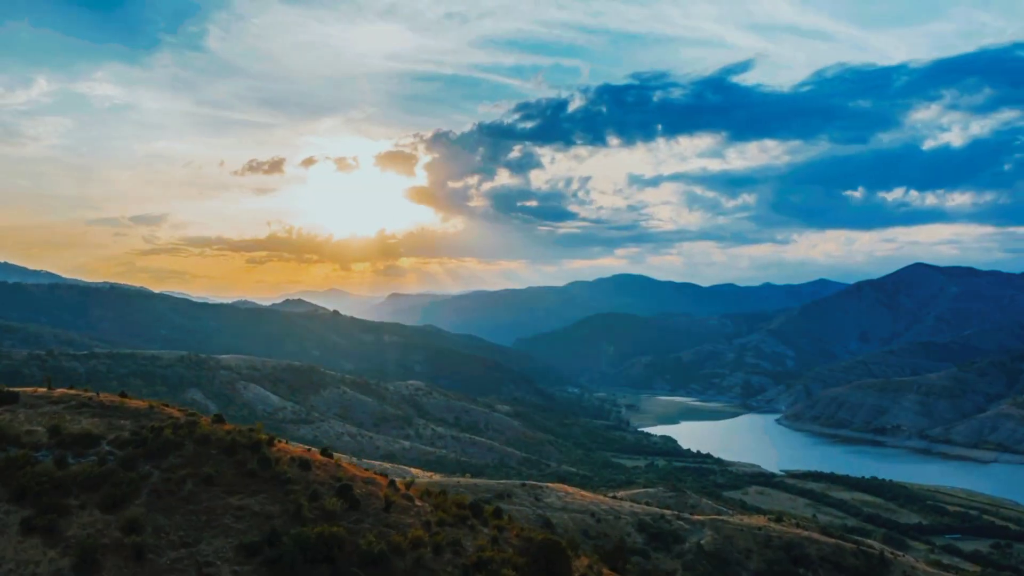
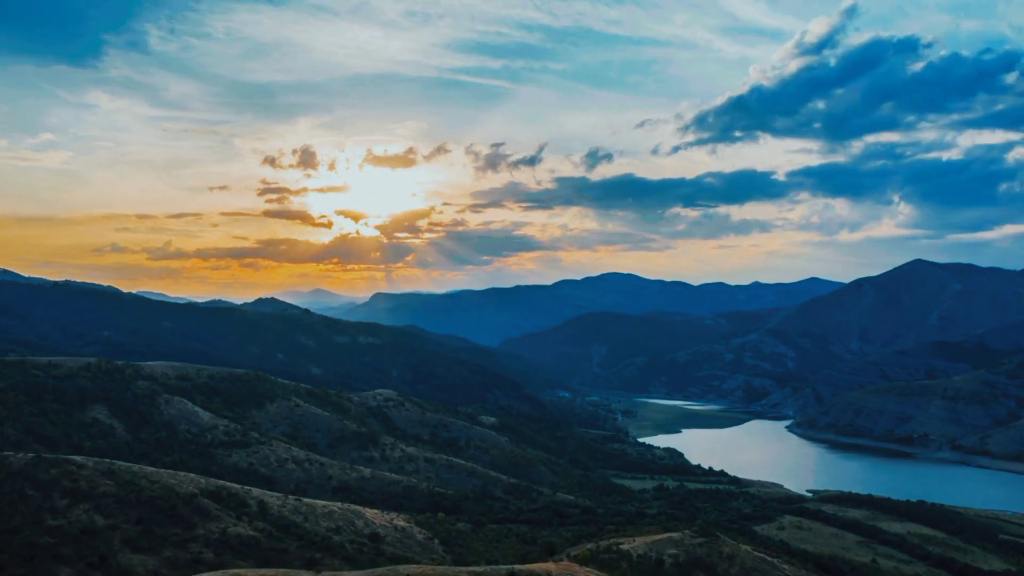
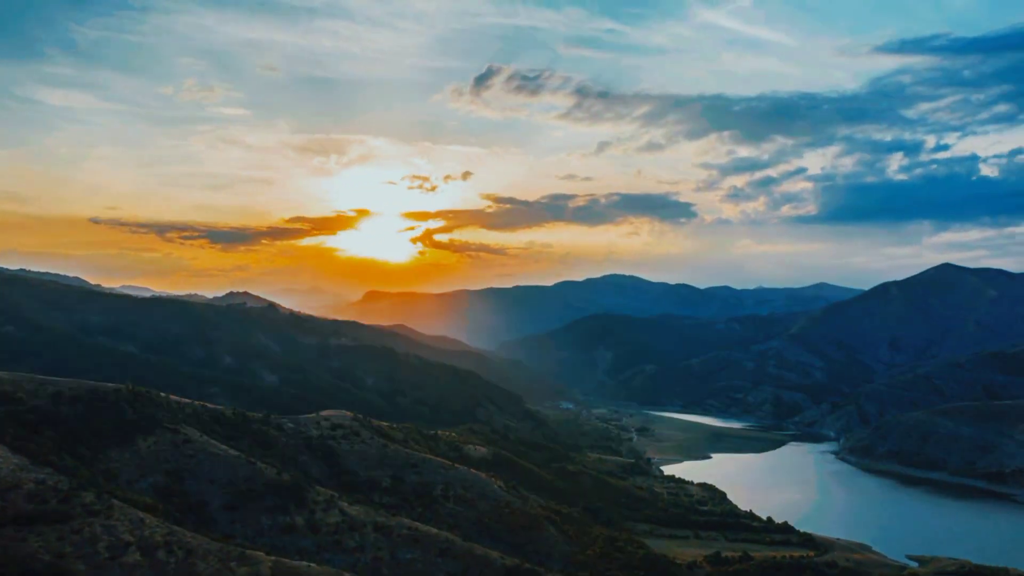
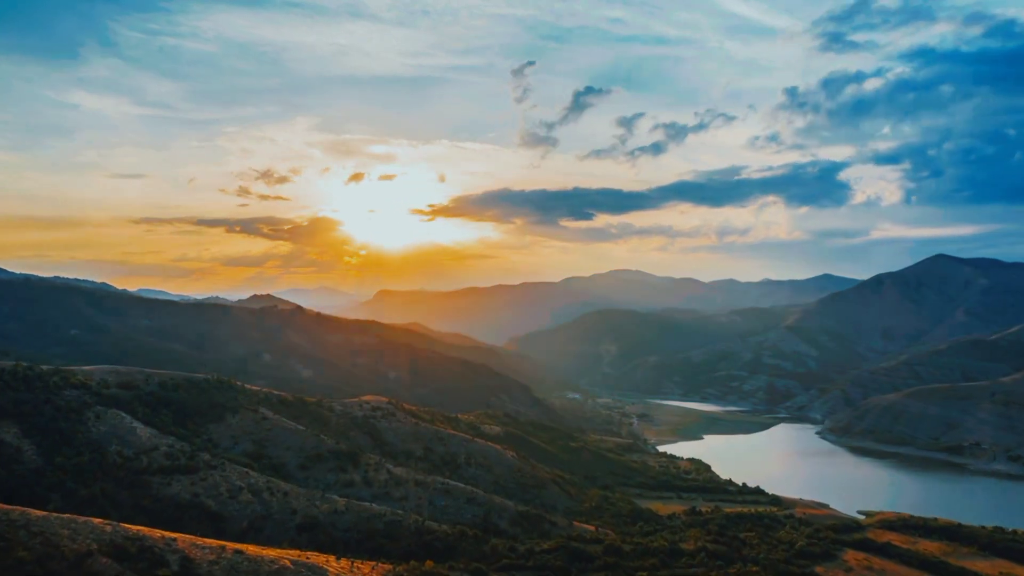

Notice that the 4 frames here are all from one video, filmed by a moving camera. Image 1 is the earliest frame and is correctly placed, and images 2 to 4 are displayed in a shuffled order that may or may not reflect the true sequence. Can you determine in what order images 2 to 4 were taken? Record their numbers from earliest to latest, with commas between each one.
2, 4, 3
